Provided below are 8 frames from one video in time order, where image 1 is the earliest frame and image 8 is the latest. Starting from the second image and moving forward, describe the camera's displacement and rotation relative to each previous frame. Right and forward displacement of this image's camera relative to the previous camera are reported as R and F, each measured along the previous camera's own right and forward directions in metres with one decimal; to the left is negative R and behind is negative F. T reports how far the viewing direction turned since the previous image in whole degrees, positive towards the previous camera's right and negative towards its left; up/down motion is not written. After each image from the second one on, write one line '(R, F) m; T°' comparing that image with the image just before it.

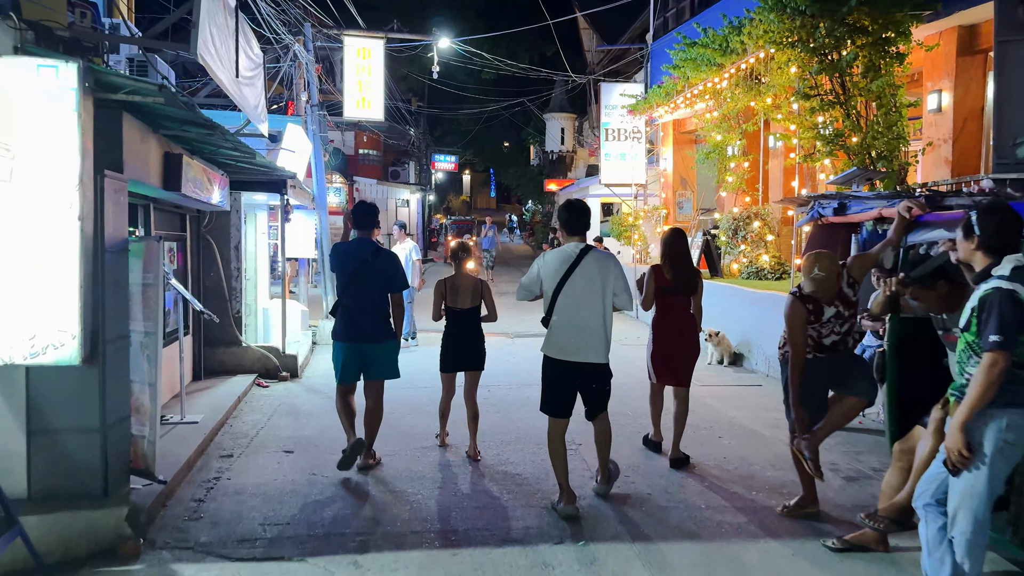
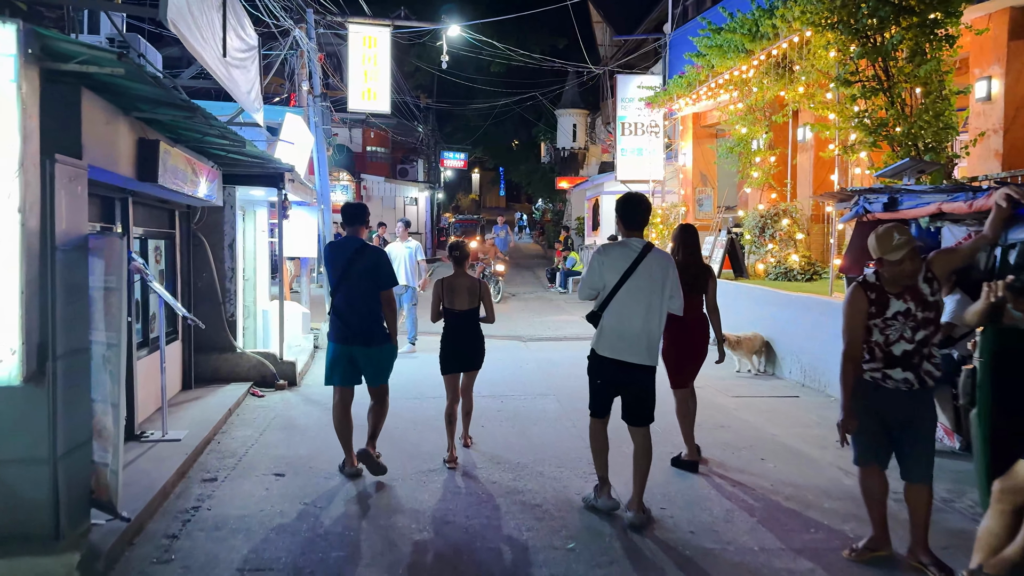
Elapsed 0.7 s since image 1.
(-0.1, +0.6) m; -1°
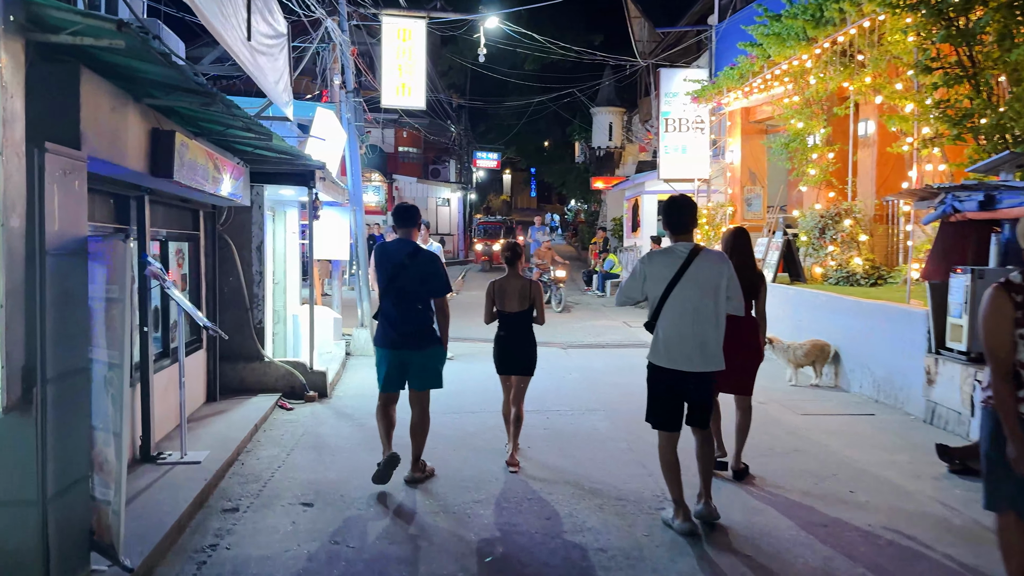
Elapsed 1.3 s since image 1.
(-0.1, +0.6) m; -2°
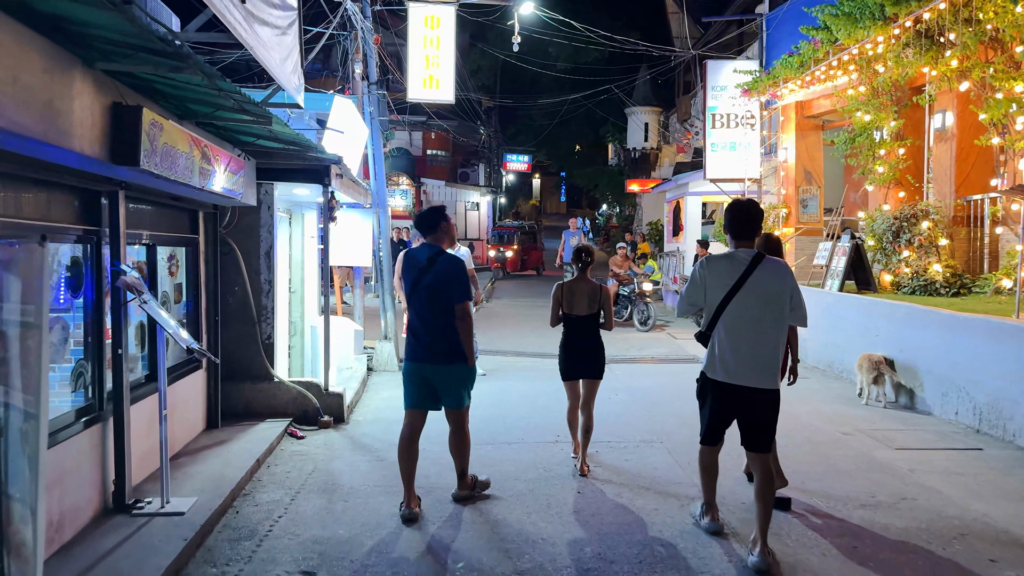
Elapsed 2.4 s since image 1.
(-0.1, +0.9) m; -2°
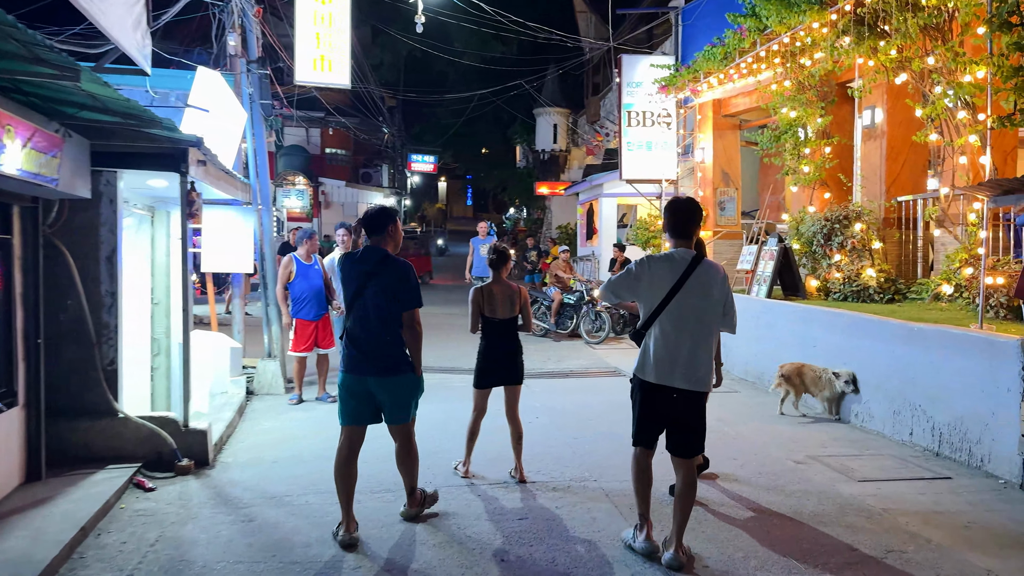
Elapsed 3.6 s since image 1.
(0.0, +1.0) m; +7°
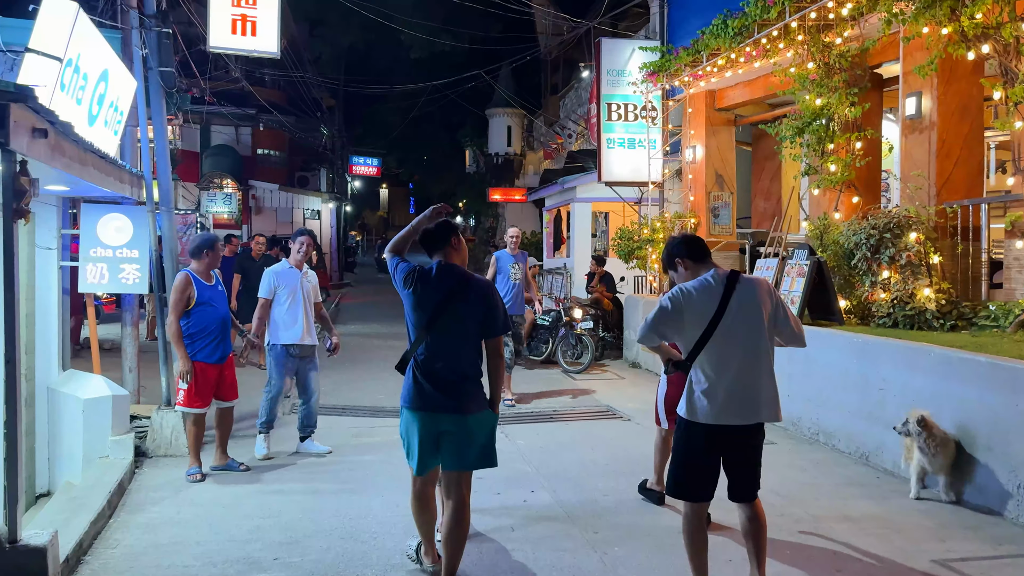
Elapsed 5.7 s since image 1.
(-0.3, +1.8) m; +4°
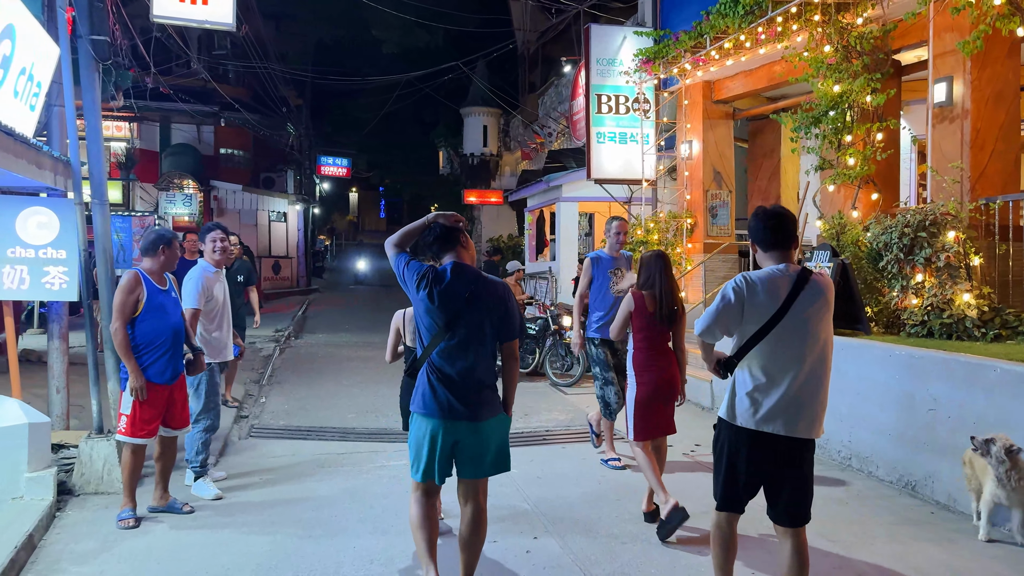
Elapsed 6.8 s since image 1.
(-0.2, +0.9) m; +2°
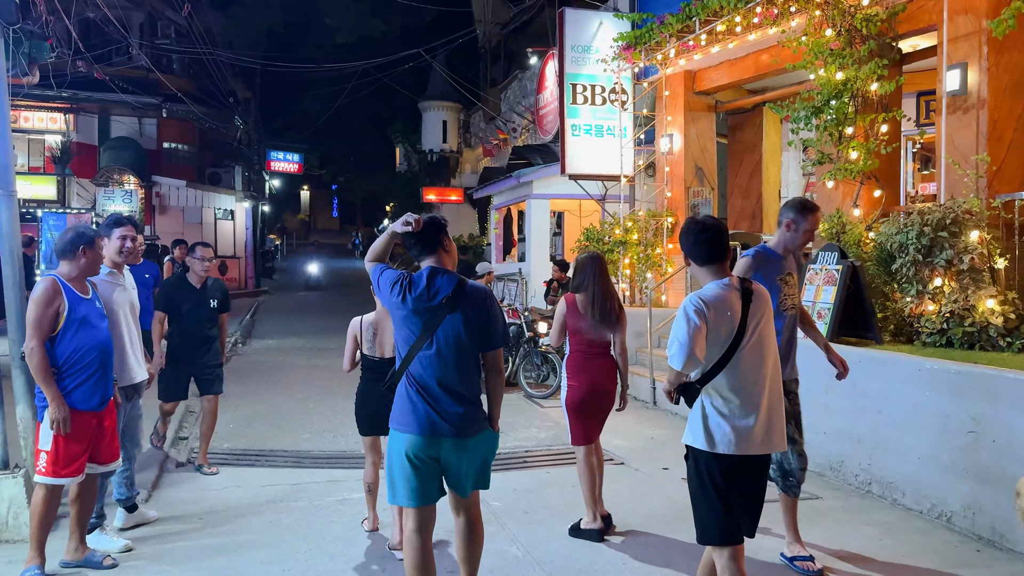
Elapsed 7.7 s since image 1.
(-0.2, +0.7) m; +3°
